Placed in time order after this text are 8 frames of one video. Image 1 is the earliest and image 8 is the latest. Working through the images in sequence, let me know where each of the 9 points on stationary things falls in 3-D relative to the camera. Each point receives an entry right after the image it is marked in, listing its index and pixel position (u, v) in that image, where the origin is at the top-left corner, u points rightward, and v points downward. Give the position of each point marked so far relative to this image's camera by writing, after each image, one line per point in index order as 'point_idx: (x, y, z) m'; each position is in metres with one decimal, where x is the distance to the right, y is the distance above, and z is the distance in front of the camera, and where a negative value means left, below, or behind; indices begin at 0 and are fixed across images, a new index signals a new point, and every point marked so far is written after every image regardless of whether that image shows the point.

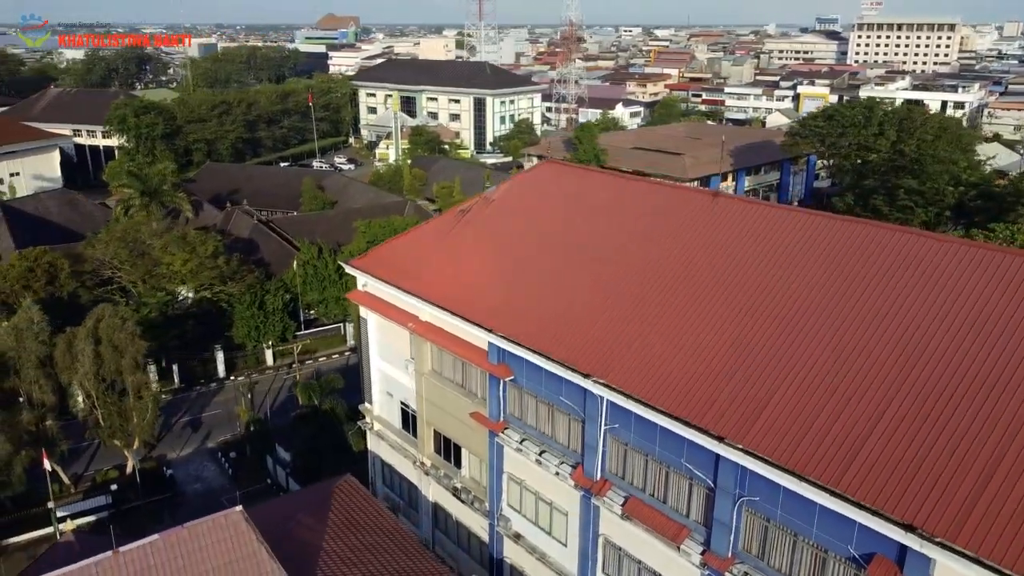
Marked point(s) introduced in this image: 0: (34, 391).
0: (-8.5, -1.8, +14.4) m
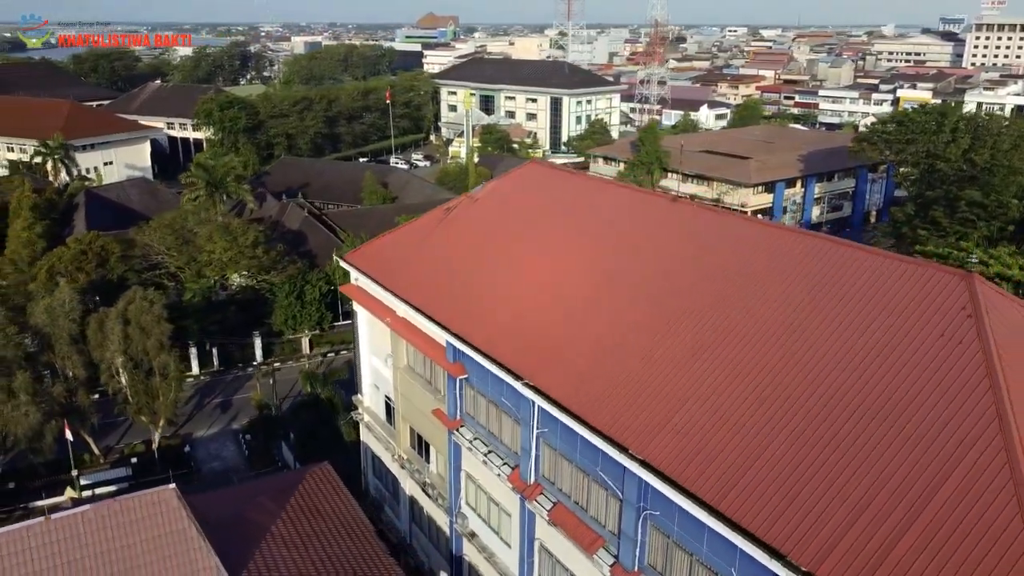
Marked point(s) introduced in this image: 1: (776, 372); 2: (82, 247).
0: (-8.5, -1.5, +15.5) m
1: (+2.2, -0.7, +7.0) m
2: (-10.1, +1.0, +19.1) m
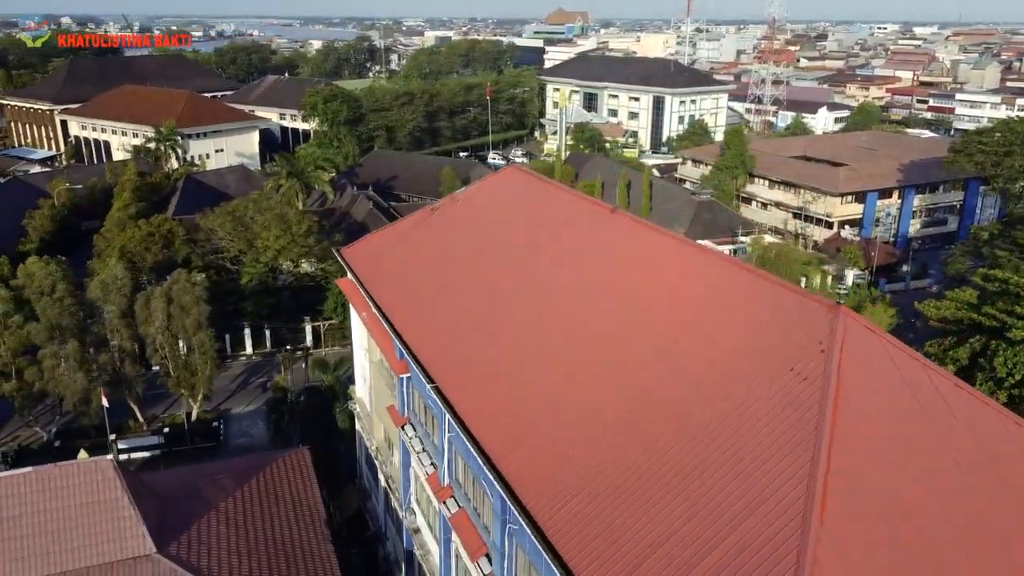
0: (-8.3, -1.0, +16.8) m
1: (+1.1, -0.9, +6.7) m
2: (-9.2, +1.5, +20.6) m
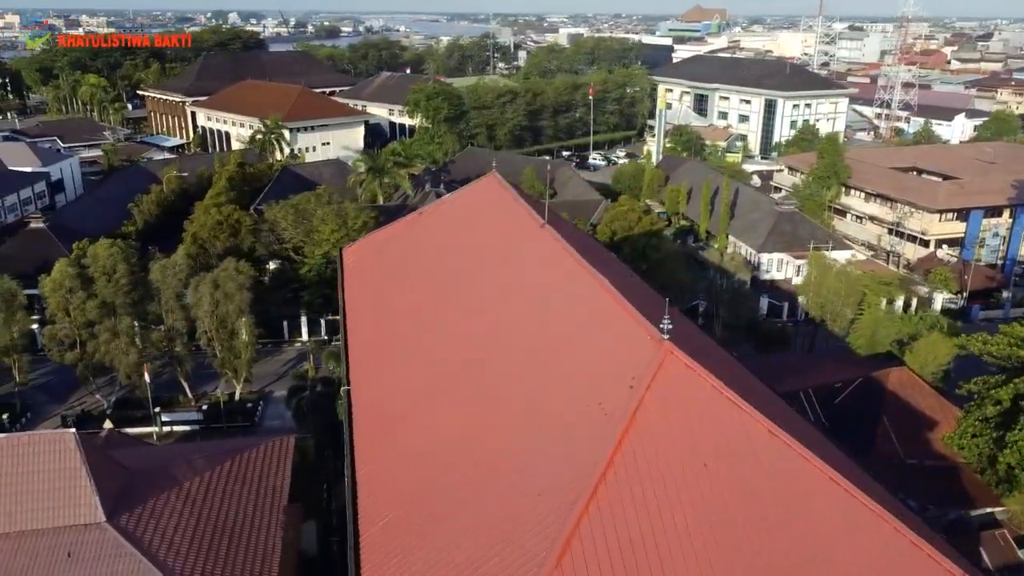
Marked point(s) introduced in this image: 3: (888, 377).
0: (-7.8, -0.7, +18.2) m
1: (-0.2, -1.1, +6.7) m
2: (-7.9, +1.9, +22.1) m
3: (+7.1, -1.7, +15.4) m
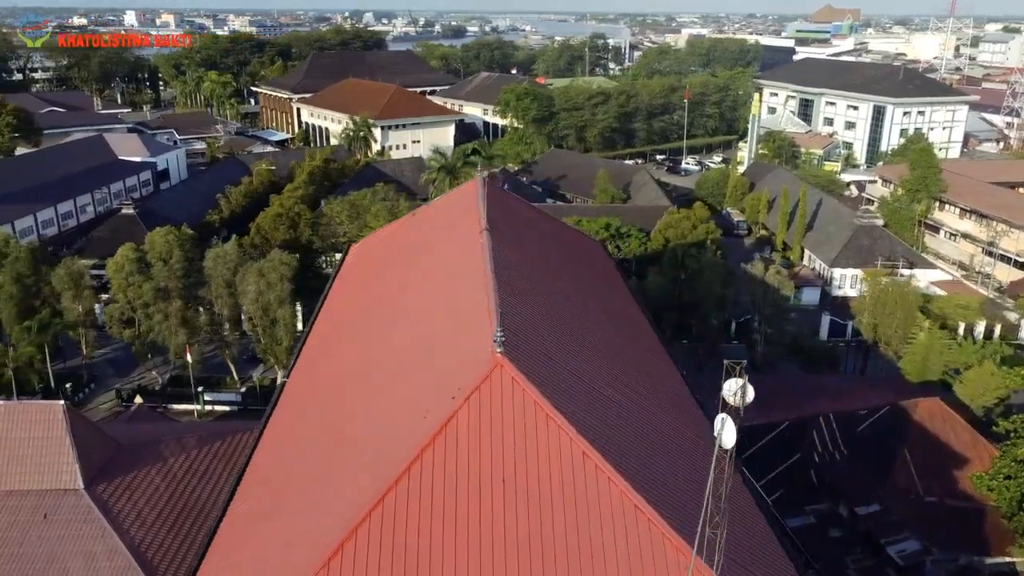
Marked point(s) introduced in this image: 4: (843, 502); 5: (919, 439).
0: (-7.1, -0.4, +19.3) m
1: (-1.3, -1.1, +6.9) m
2: (-6.6, +2.2, +23.1) m
3: (+7.2, -2.2, +14.4) m
4: (+5.6, -3.6, +13.6) m
5: (+7.1, -2.6, +14.0) m
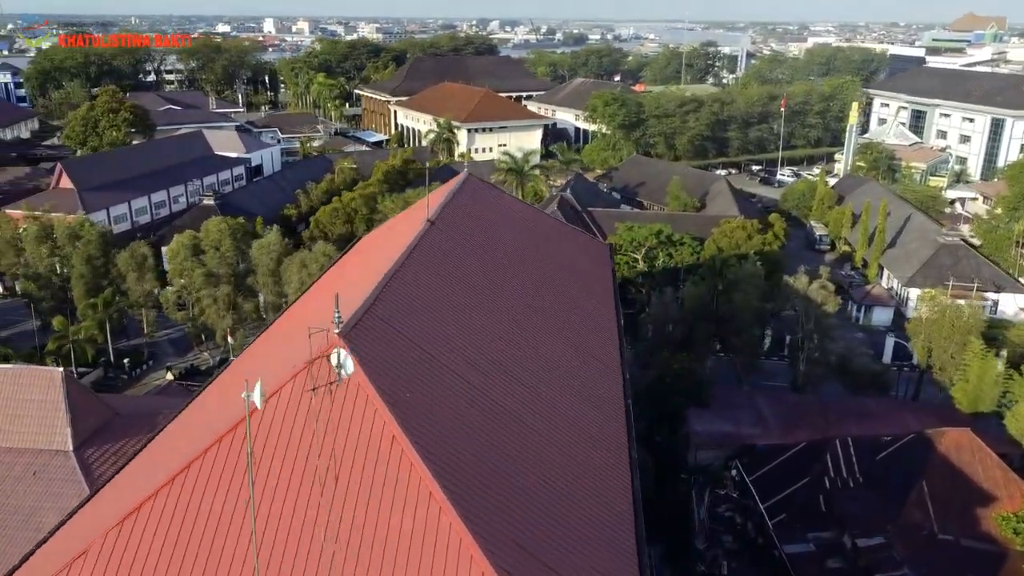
0: (-6.3, -0.1, +20.2) m
1: (-2.3, -0.9, +7.1) m
2: (-5.1, +2.4, +23.9) m
3: (+7.1, -2.5, +13.3) m
4: (+5.3, -3.8, +12.7) m
5: (+6.9, -2.9, +13.0) m
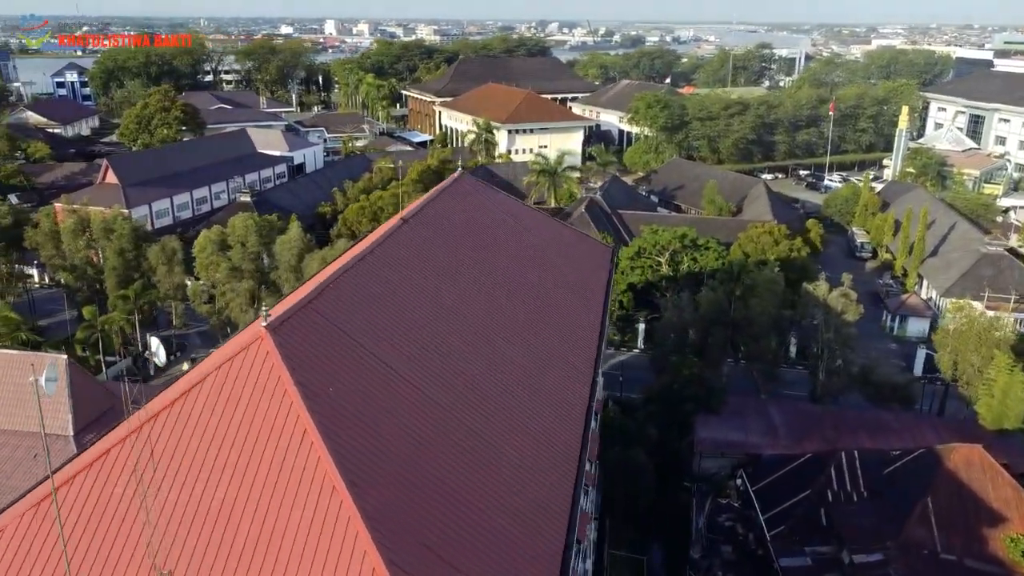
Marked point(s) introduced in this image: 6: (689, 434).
0: (-5.8, 0.0, +20.6) m
1: (-2.8, -0.9, +7.2) m
2: (-4.3, +2.5, +24.2) m
3: (+7.0, -2.7, +12.8) m
4: (+5.1, -4.0, +12.3) m
5: (+6.8, -3.1, +12.5) m
6: (+3.5, -2.9, +15.8) m
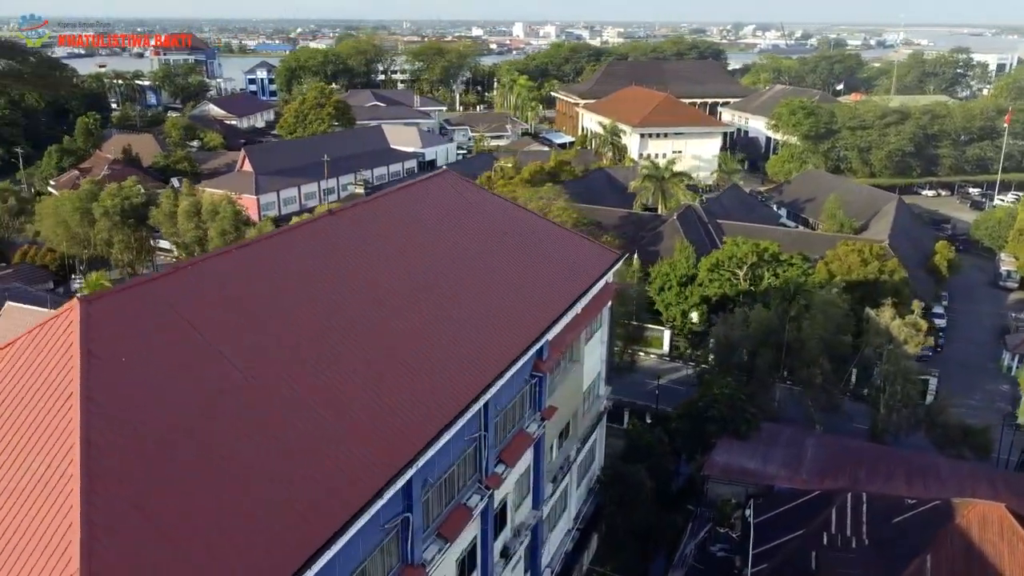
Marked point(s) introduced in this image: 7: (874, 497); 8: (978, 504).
0: (-4.2, +0.4, +21.7) m
1: (-4.1, -0.6, +8.0) m
2: (-1.8, +2.7, +24.9) m
3: (+6.4, -3.1, +11.4) m
4: (+4.4, -4.3, +11.3) m
5: (+6.1, -3.6, +11.1) m
6: (+3.6, -3.1, +15.0) m
7: (+5.7, -3.2, +12.6) m
8: (+6.6, -3.1, +11.4) m
